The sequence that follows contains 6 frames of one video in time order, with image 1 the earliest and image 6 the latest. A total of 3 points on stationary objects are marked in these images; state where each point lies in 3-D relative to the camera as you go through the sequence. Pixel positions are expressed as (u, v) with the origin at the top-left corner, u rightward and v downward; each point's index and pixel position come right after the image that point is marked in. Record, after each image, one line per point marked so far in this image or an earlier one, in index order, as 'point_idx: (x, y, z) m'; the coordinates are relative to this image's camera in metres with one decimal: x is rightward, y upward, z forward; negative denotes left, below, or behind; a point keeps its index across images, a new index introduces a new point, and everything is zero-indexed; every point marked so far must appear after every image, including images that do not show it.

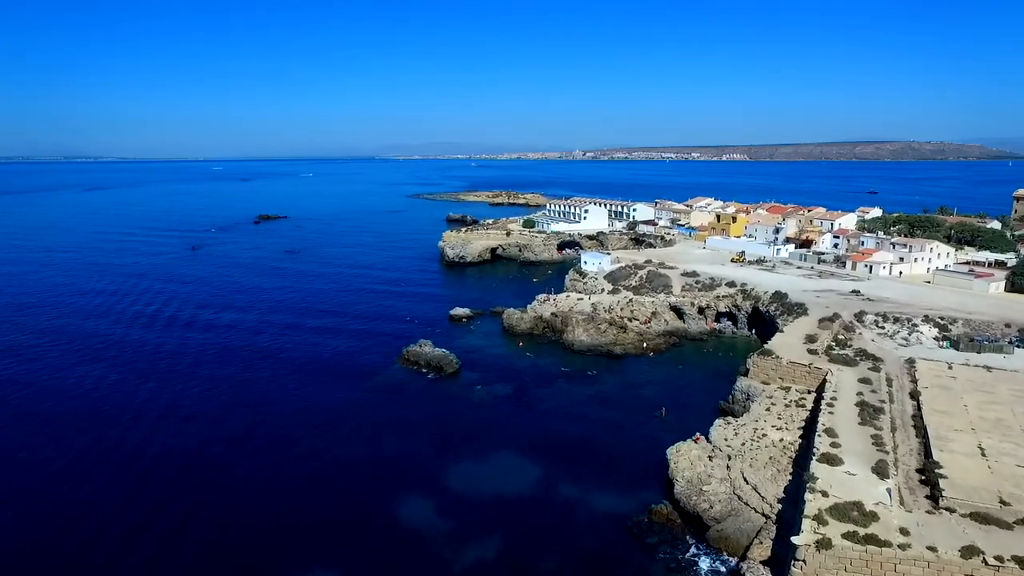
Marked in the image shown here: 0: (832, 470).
0: (+10.5, -6.0, +19.8) m
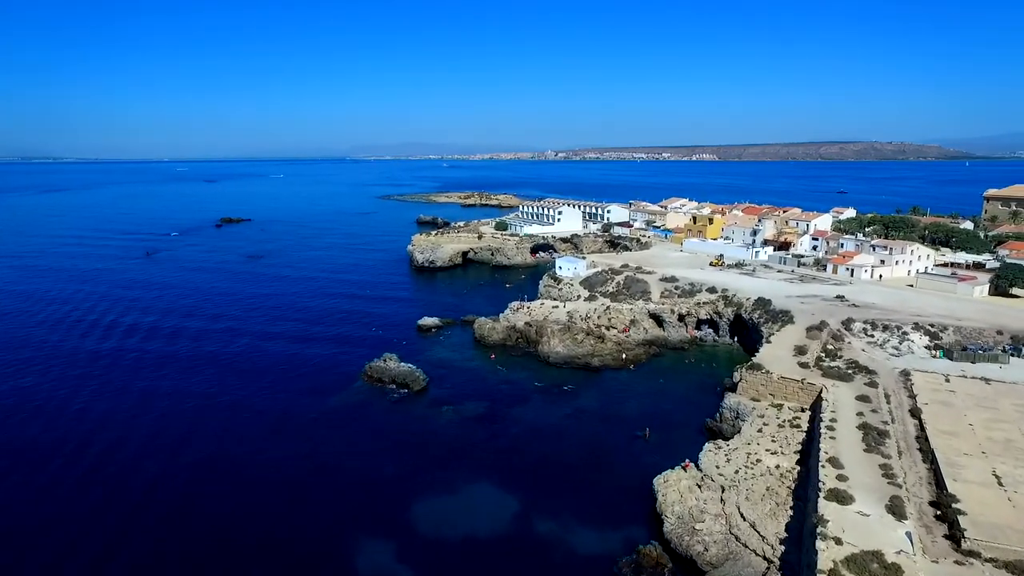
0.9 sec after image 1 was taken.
0: (+9.7, -6.5, +17.7) m
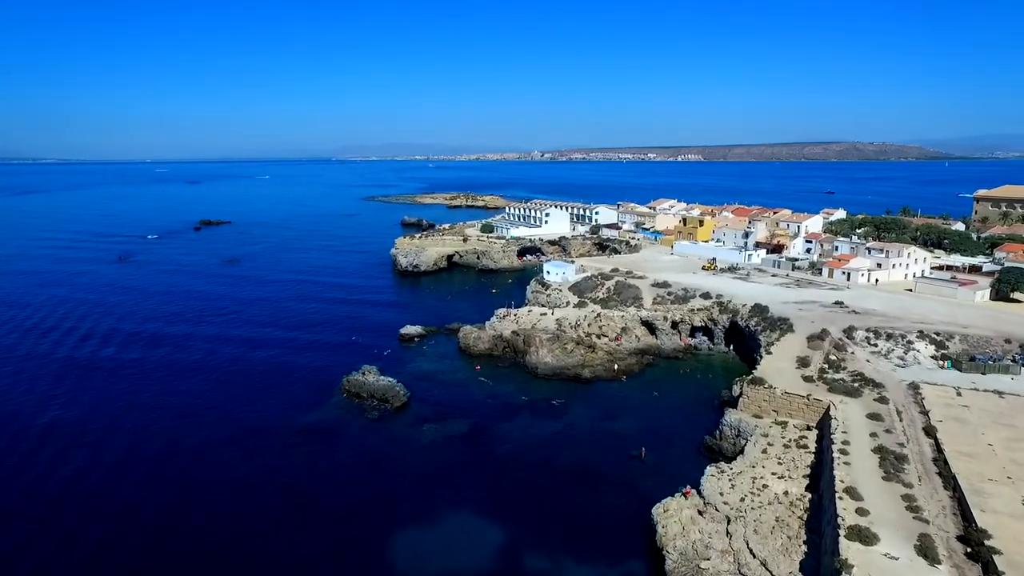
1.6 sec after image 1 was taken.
0: (+9.3, -6.9, +15.9) m
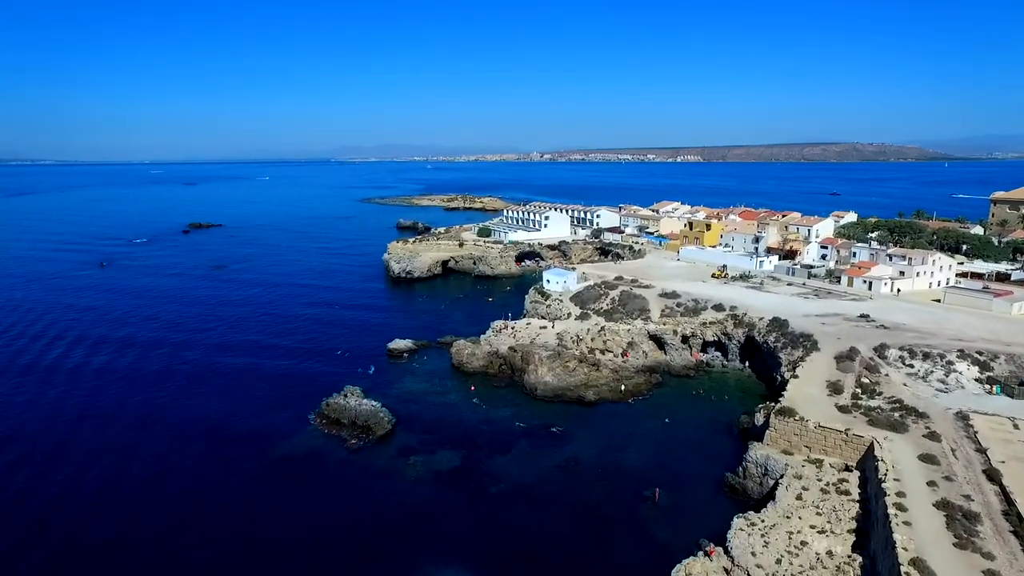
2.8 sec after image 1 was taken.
0: (+9.1, -7.6, +12.6) m
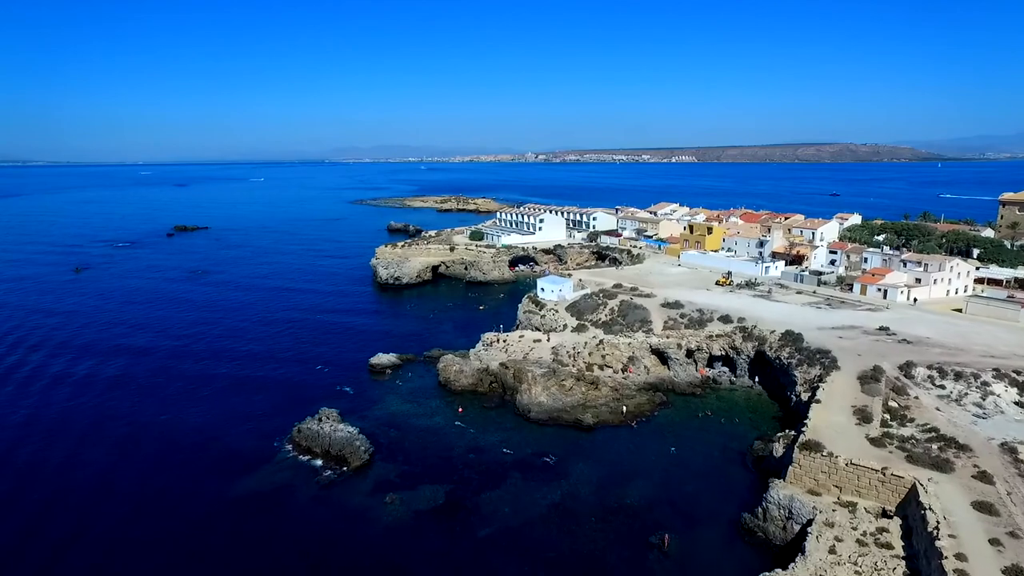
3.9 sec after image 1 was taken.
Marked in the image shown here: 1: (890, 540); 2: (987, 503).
0: (+8.8, -8.2, +9.7) m
1: (+11.3, -7.5, +18.1) m
2: (+14.0, -6.3, +17.9) m
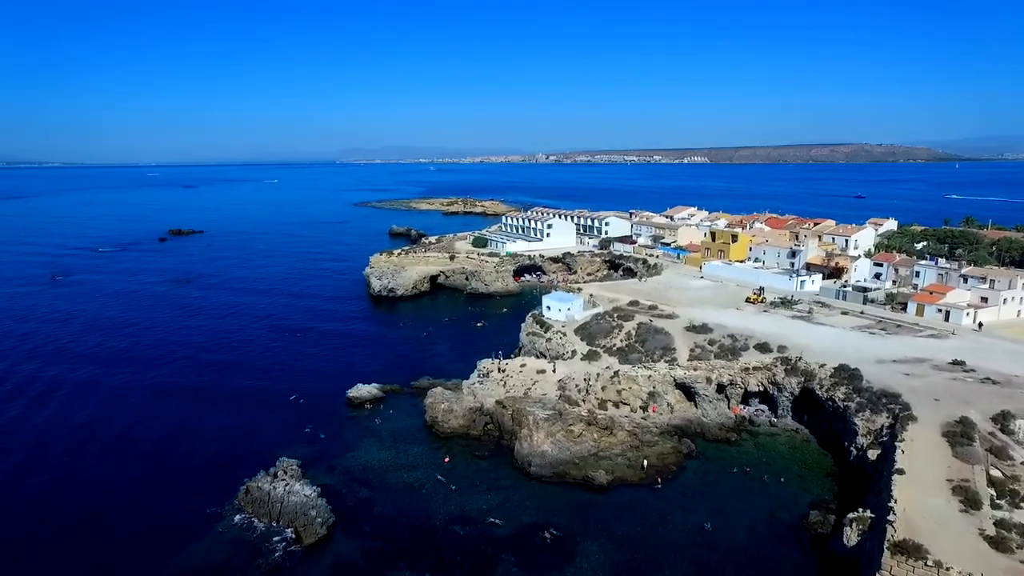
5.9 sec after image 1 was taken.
0: (+8.3, -9.4, +4.1) m
1: (+10.9, -8.6, +12.4) m
2: (+13.6, -7.5, +12.2) m
